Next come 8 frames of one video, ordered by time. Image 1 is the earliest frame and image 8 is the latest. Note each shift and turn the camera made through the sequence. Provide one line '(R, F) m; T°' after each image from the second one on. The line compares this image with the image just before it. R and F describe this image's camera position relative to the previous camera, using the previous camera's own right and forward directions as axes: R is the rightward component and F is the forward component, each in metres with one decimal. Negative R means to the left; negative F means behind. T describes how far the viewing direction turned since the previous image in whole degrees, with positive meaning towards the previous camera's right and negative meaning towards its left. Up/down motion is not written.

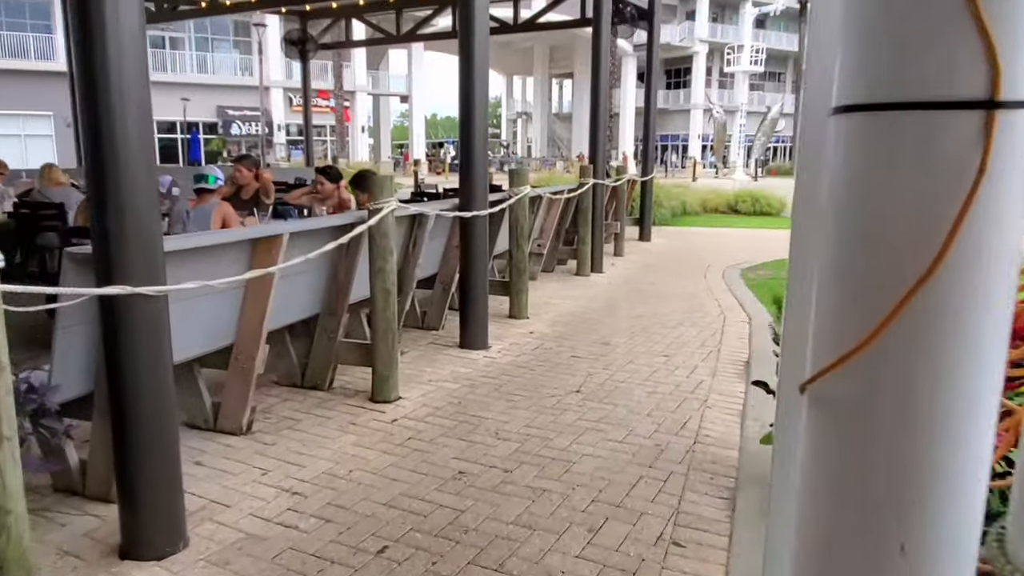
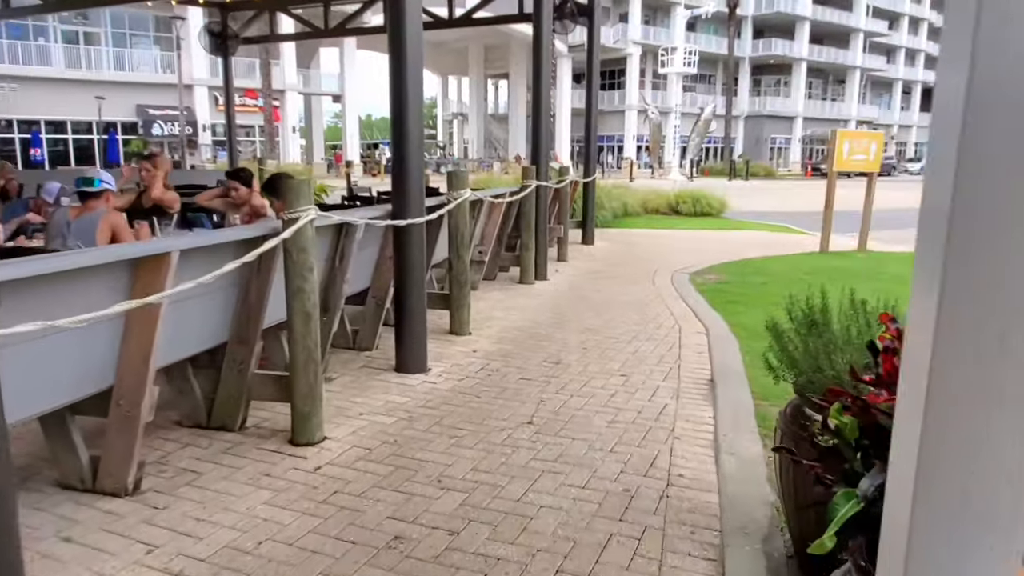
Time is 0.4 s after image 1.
(0.0, +0.6) m; +5°
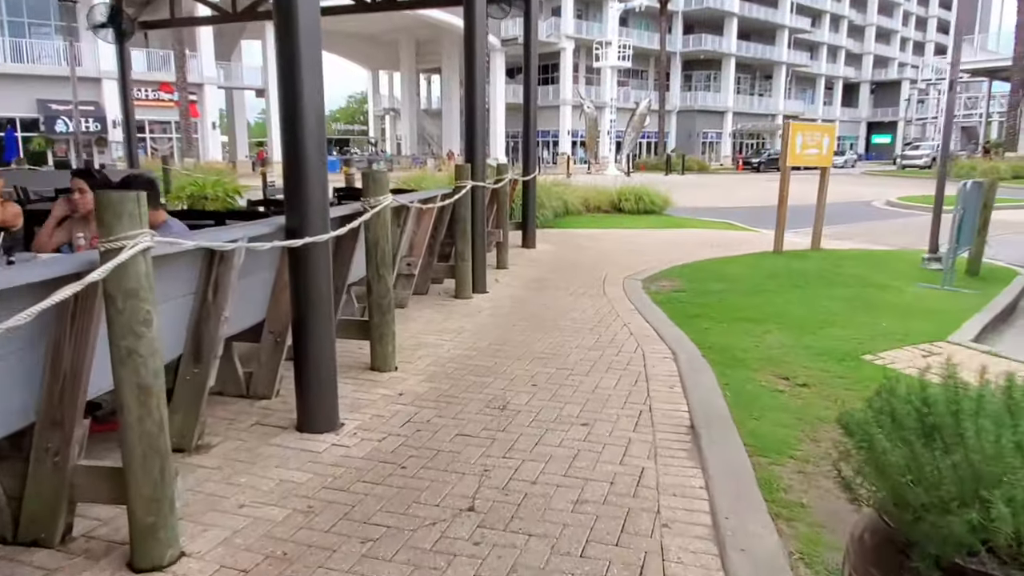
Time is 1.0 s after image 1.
(0.0, +1.0) m; +5°
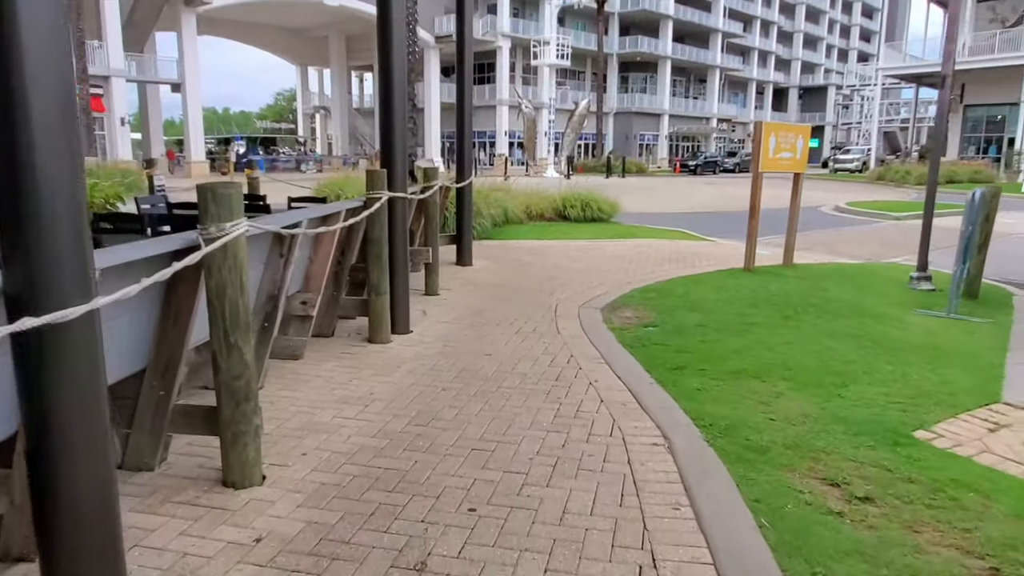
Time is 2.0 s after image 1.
(+0.1, +1.6) m; +5°
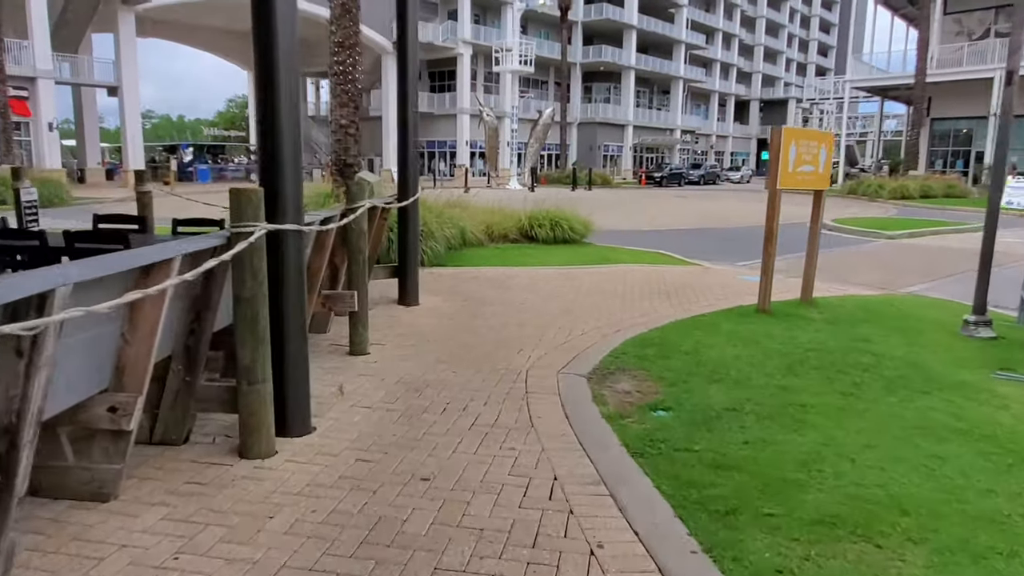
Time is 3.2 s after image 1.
(+0.1, +2.0) m; +3°
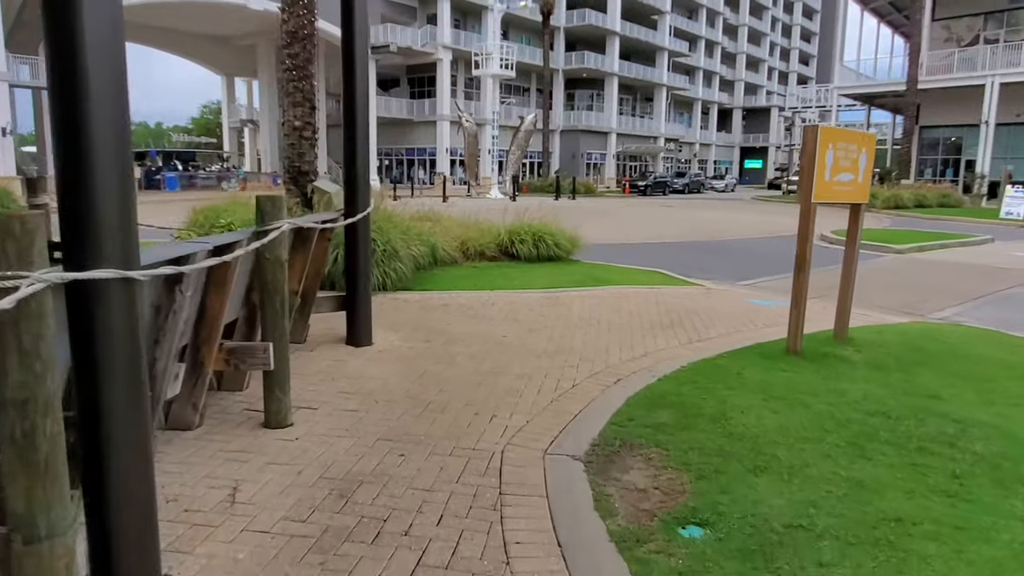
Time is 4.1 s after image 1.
(+0.1, +1.4) m; +1°
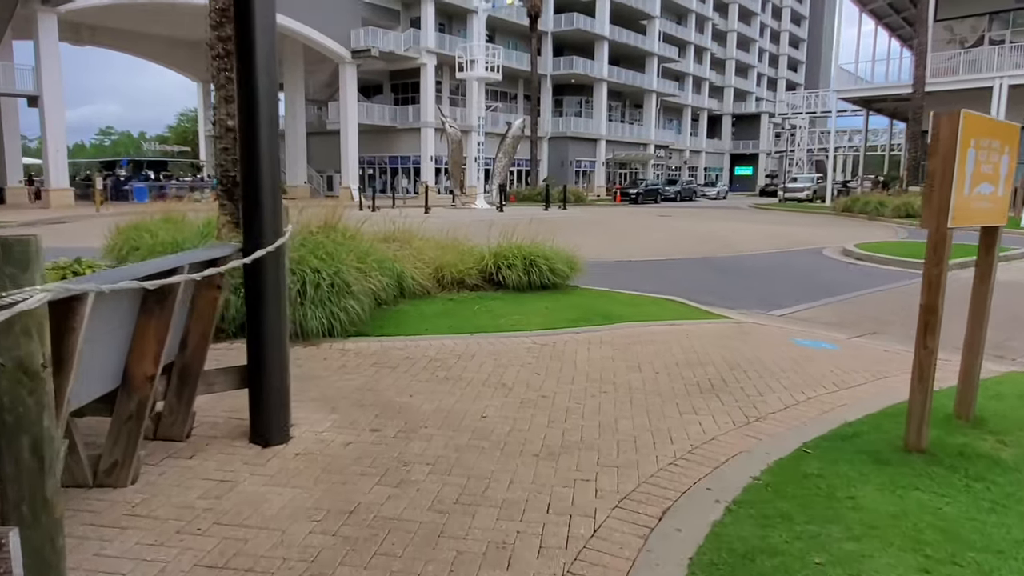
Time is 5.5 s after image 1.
(0.0, +2.0) m; +1°
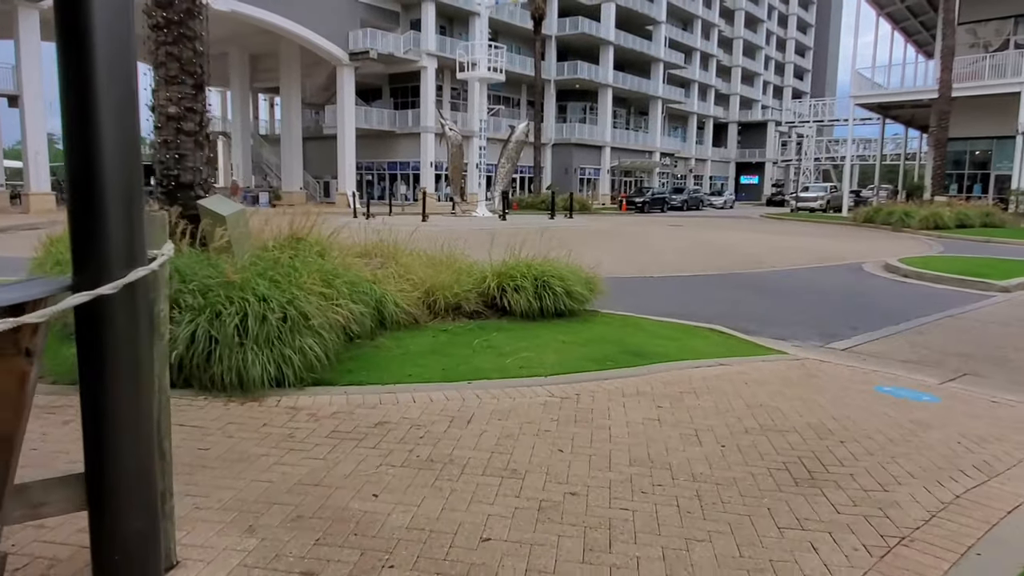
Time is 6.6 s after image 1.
(-0.1, +1.7) m; 0°
